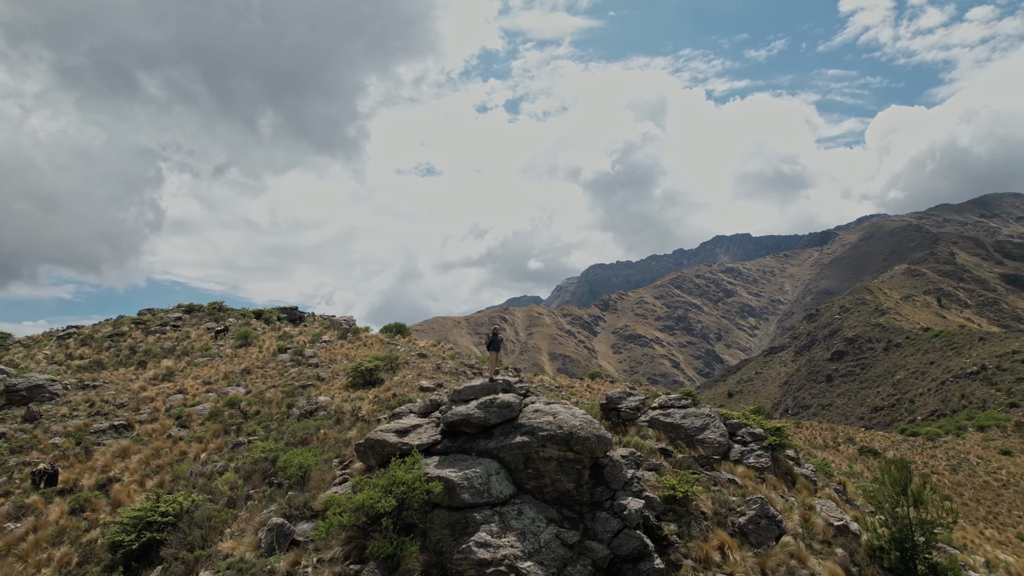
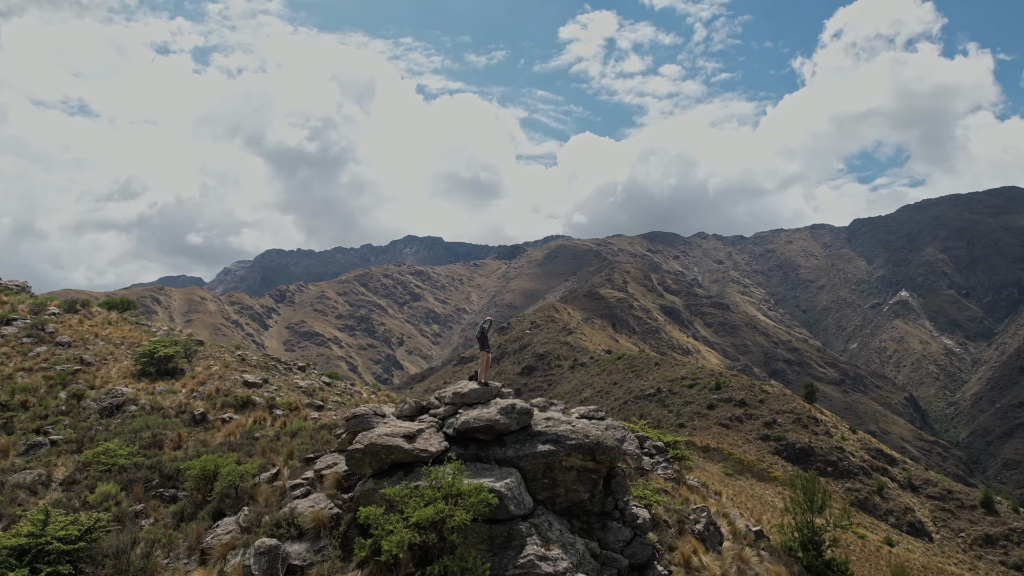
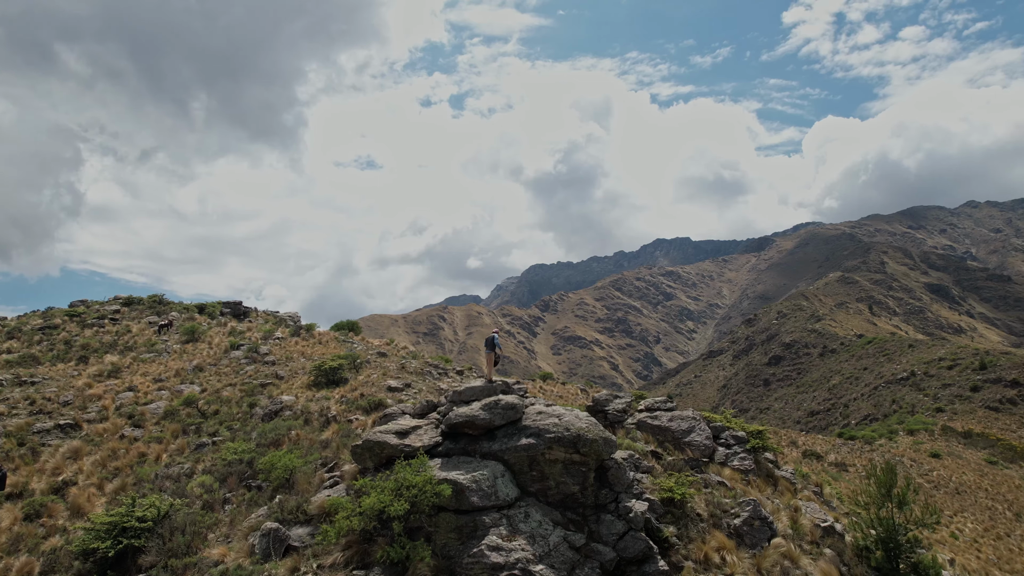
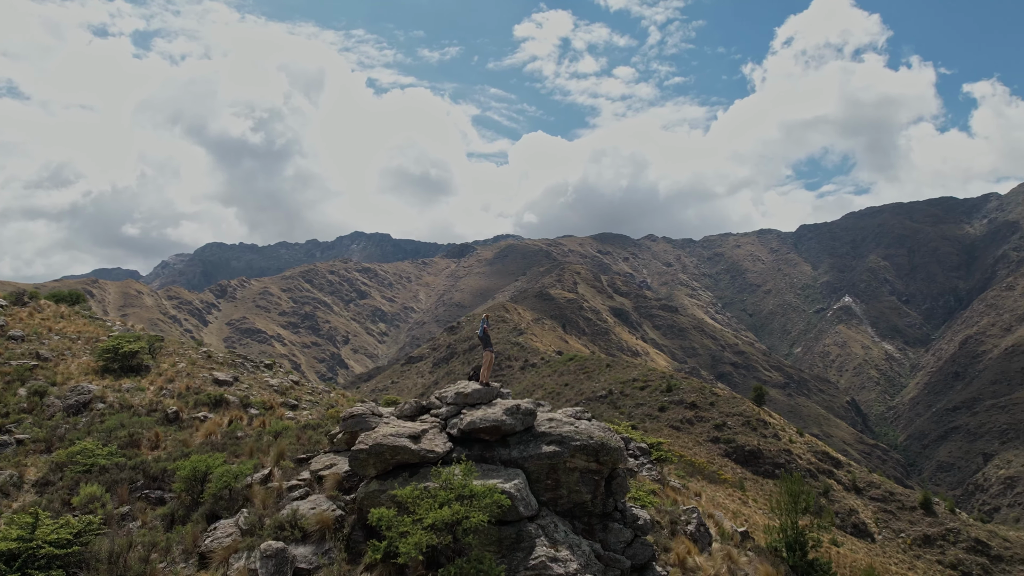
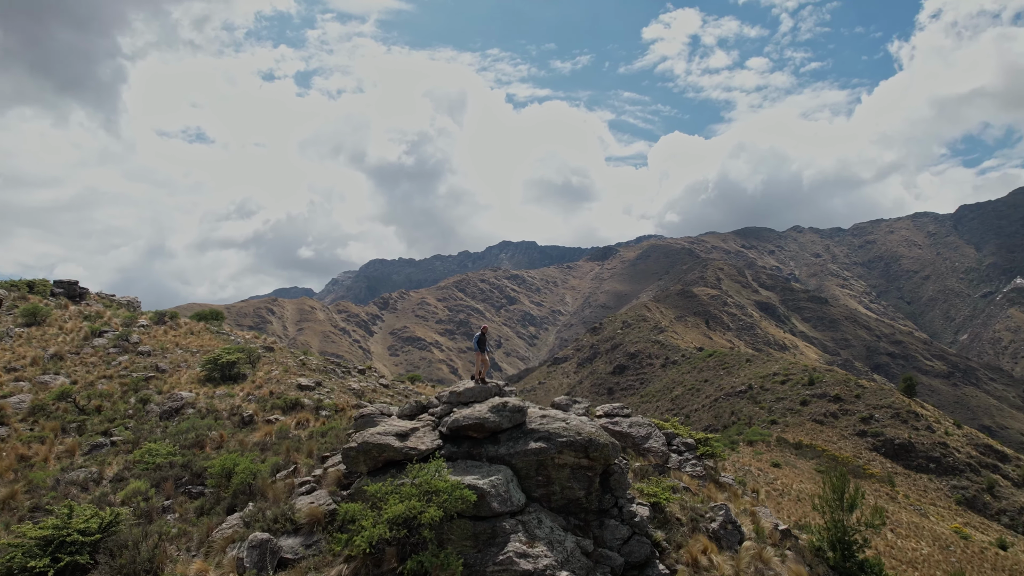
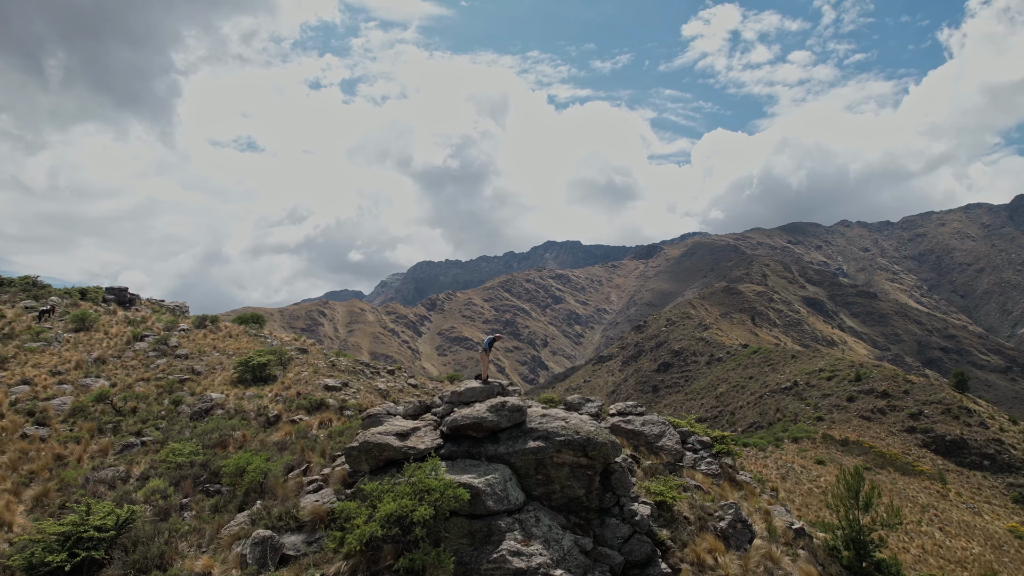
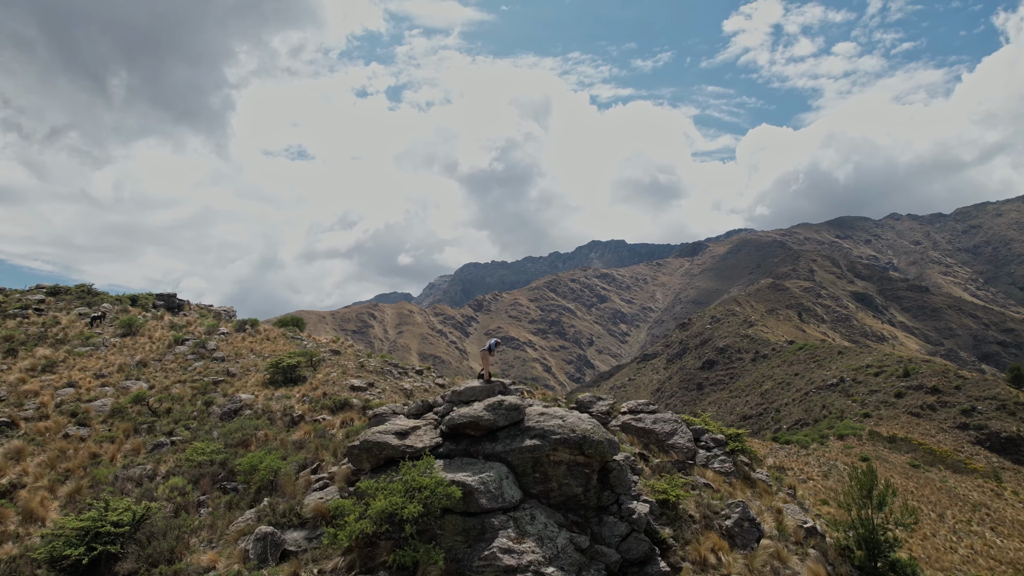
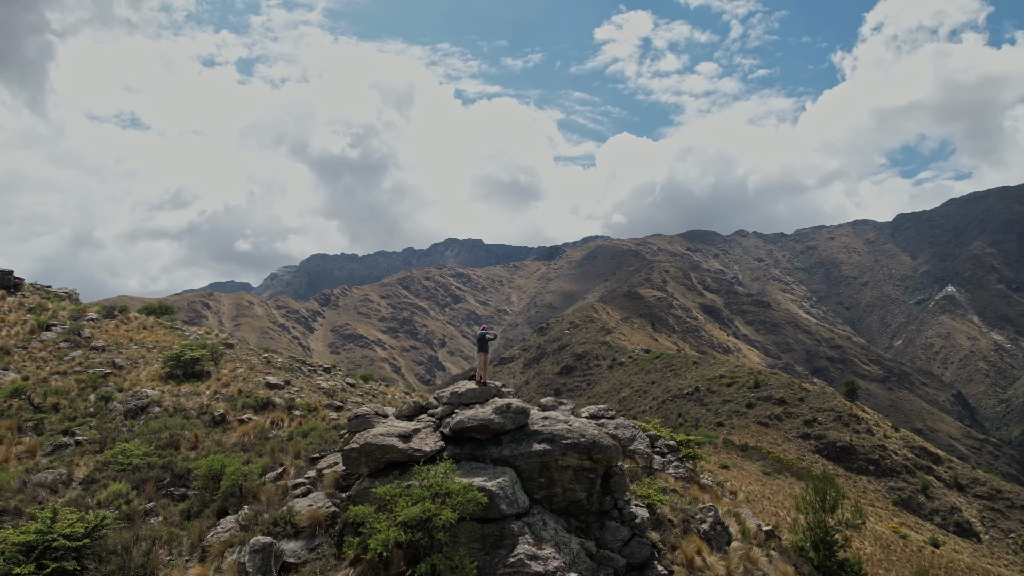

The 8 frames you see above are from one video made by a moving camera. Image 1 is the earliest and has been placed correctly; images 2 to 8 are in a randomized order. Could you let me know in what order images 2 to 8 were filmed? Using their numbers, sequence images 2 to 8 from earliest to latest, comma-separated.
3, 7, 6, 5, 8, 2, 4
